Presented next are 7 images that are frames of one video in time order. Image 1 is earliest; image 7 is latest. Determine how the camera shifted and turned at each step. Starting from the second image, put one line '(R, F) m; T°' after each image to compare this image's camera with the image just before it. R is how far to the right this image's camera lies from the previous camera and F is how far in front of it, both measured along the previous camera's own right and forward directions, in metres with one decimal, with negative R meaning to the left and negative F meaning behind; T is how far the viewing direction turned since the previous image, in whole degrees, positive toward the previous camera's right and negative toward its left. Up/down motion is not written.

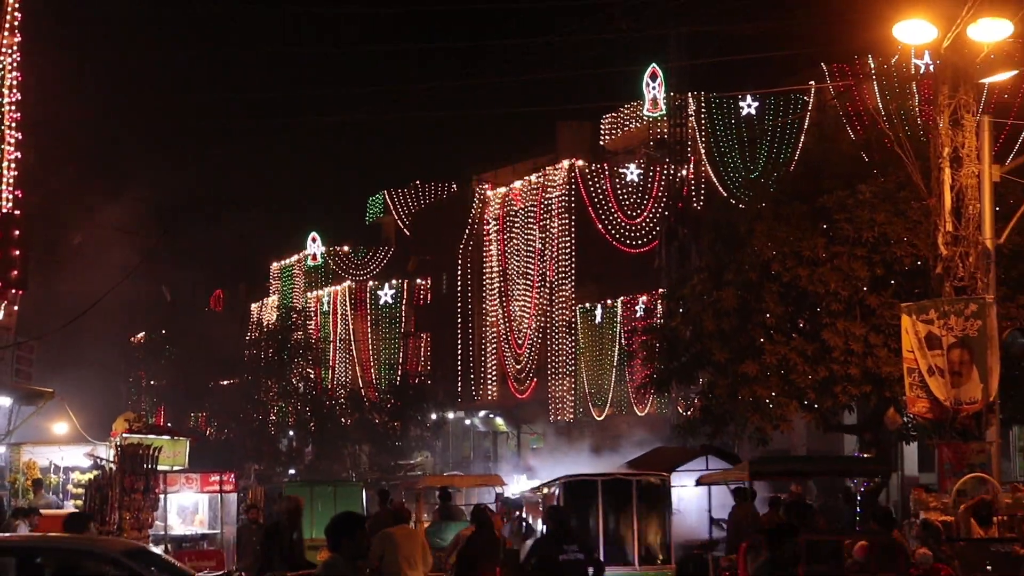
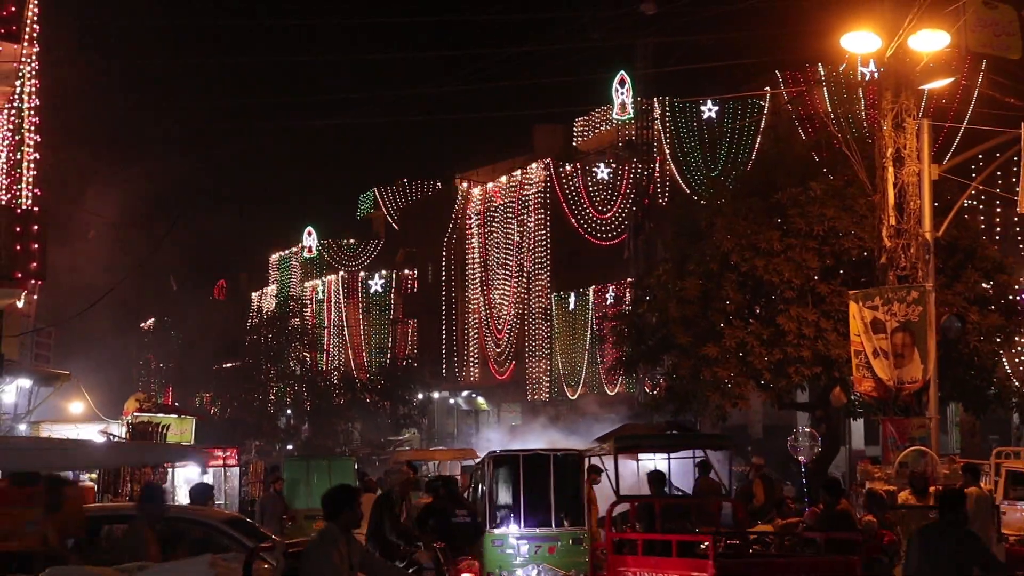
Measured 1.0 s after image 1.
(+0.4, -1.5) m; -1°
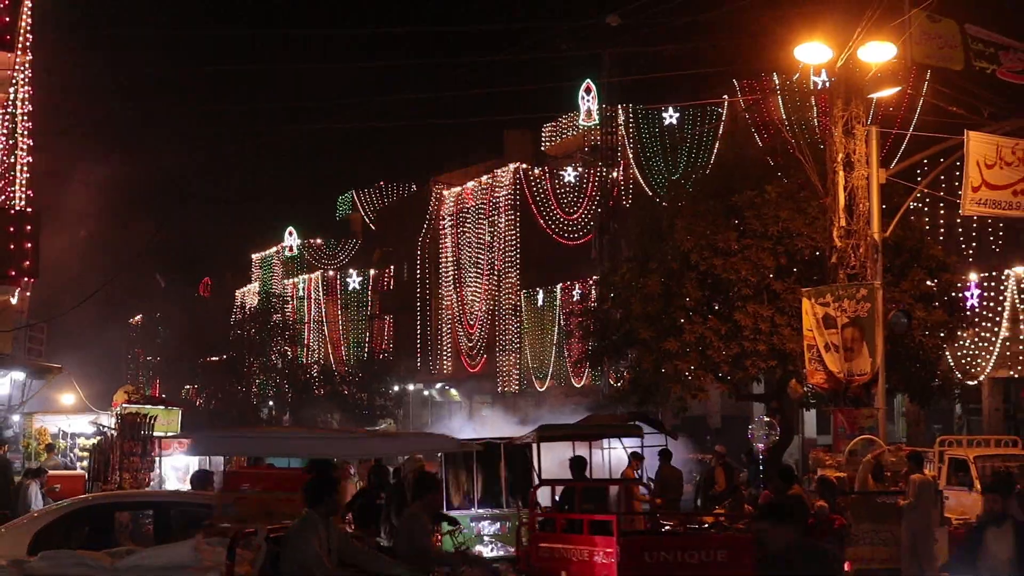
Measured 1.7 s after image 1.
(+0.1, -1.0) m; +1°
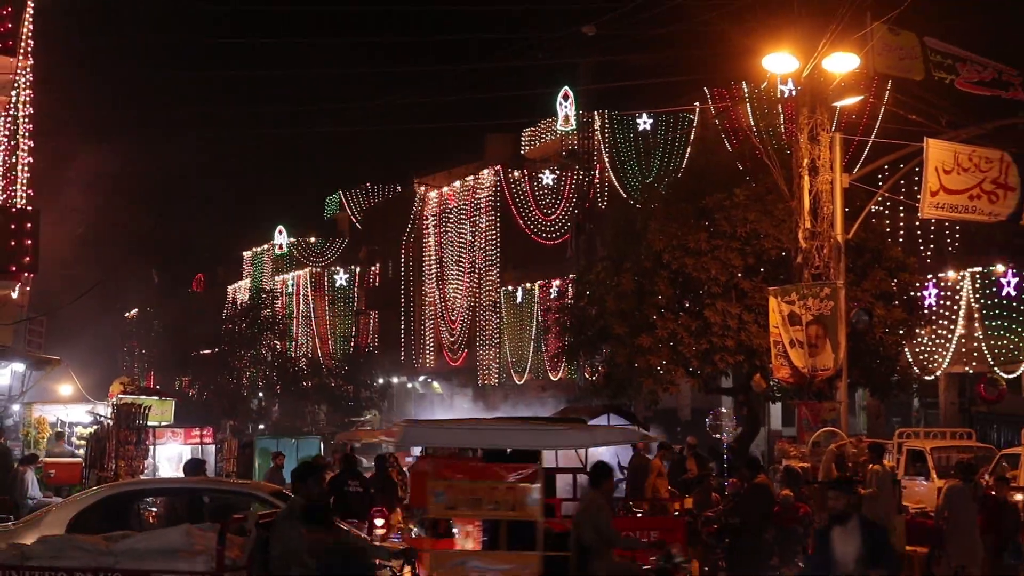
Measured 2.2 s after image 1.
(0.0, -0.9) m; +1°
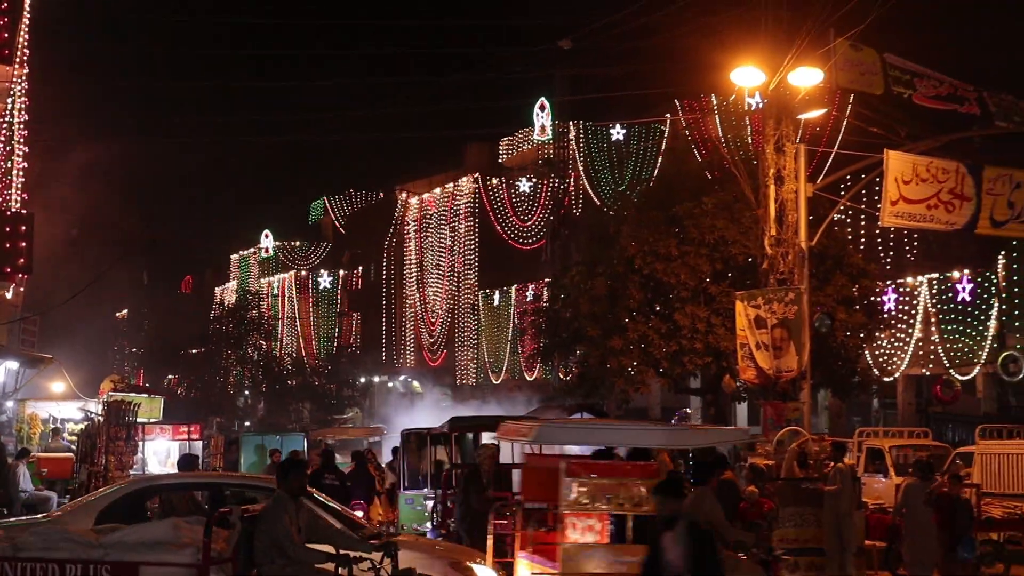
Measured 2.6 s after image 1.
(0.0, -0.9) m; +1°
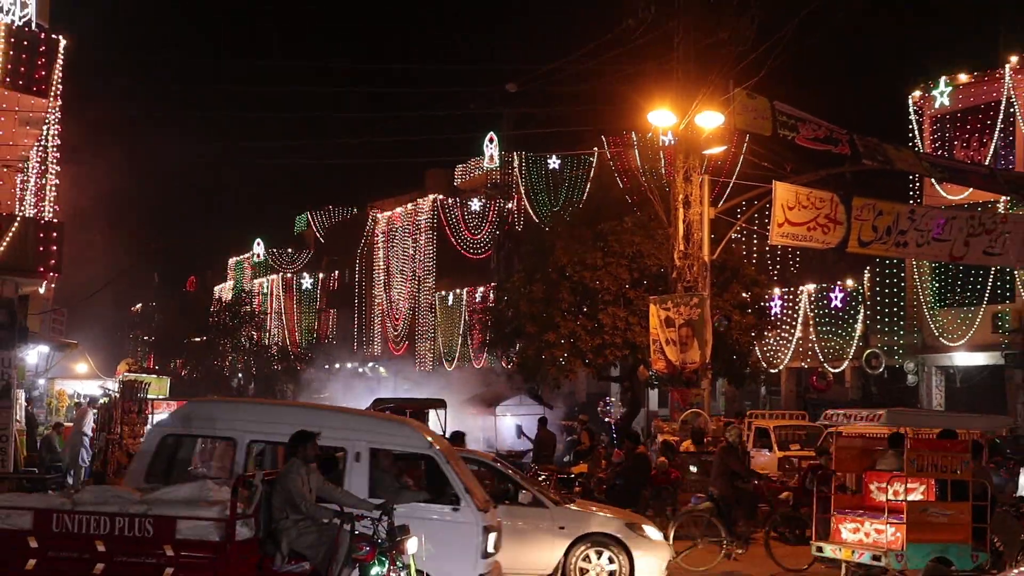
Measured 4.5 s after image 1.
(+0.3, -4.4) m; +1°
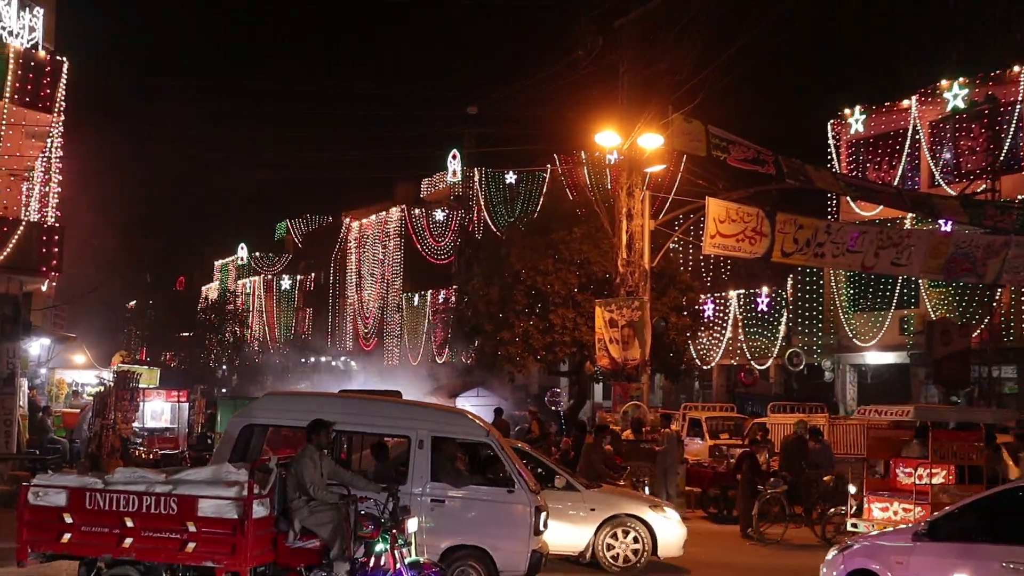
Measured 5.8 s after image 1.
(0.0, -2.8) m; +1°
